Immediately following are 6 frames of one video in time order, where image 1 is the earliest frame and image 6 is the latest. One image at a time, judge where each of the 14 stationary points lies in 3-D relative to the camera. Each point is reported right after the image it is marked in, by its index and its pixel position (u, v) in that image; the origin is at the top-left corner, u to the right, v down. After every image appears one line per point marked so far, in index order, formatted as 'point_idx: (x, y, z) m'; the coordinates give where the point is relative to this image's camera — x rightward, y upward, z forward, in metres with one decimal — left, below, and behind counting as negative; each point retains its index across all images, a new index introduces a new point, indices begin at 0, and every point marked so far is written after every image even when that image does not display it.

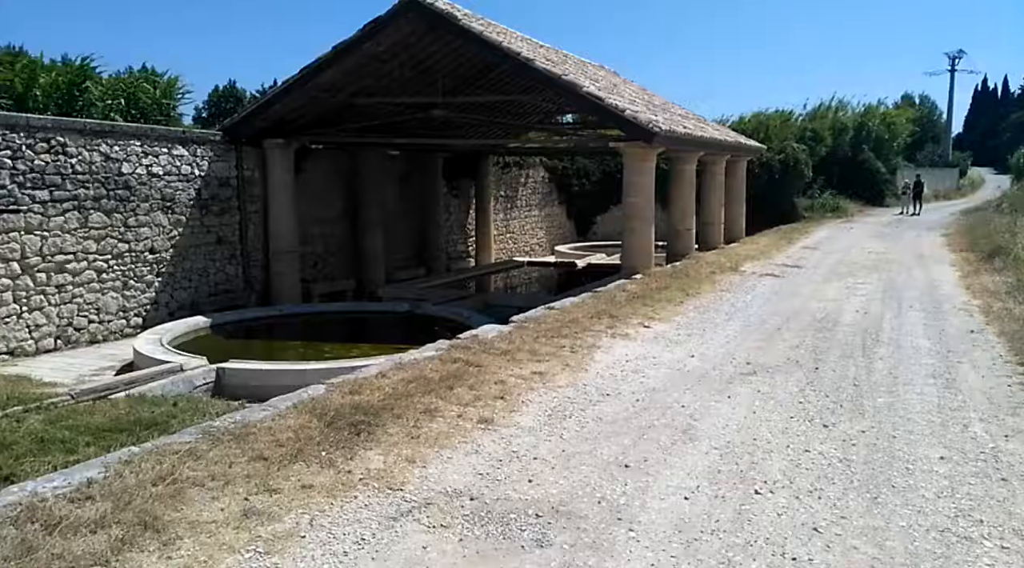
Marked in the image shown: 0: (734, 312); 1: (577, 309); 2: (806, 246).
0: (+2.1, -0.3, +7.8) m
1: (+0.6, -0.2, +7.3) m
2: (+5.7, +0.7, +16.2) m
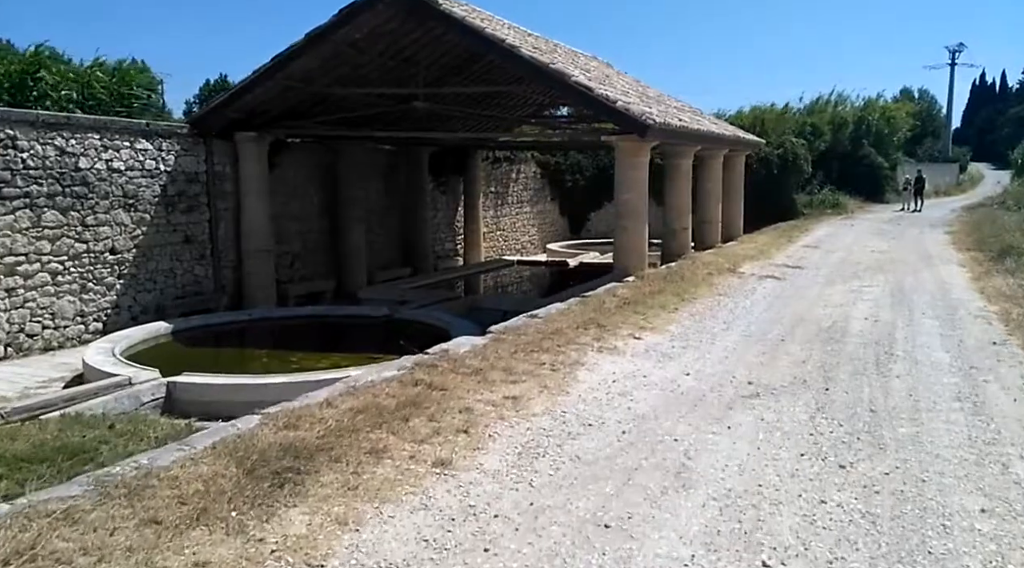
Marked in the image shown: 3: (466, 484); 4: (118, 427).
0: (+1.9, -0.3, +7.2) m
1: (+0.4, -0.3, +6.7) m
2: (+5.5, +0.7, +15.6) m
3: (-0.2, -0.8, +3.2) m
4: (-2.7, -1.0, +5.6) m
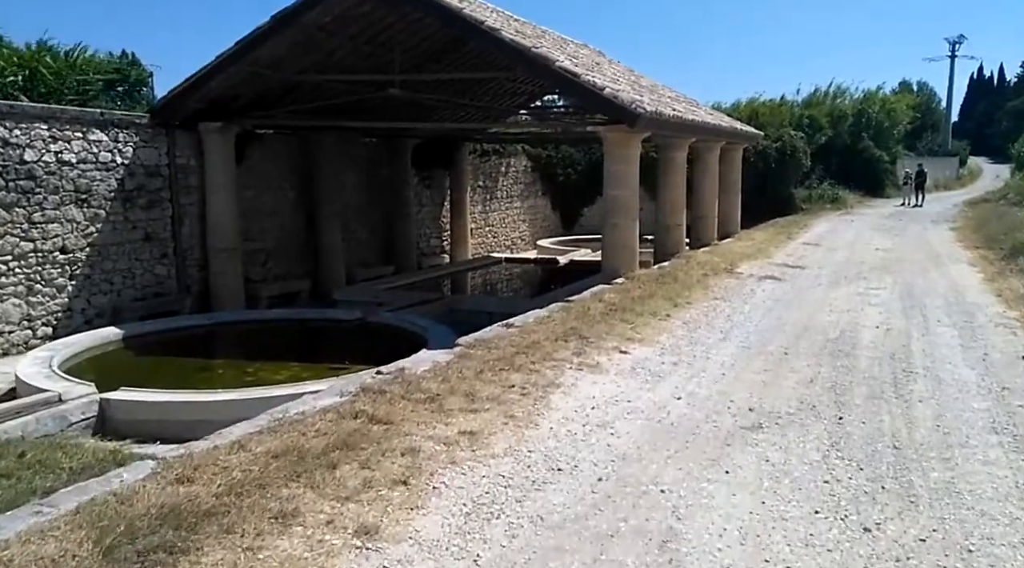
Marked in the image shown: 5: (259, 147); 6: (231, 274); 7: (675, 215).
0: (+1.7, -0.4, +6.5) m
1: (+0.2, -0.3, +6.0) m
2: (+5.3, +0.8, +14.9) m
3: (-0.4, -0.8, +2.5) m
4: (-2.9, -1.0, +4.9) m
5: (-3.8, +2.0, +12.4) m
6: (-3.9, +0.1, +11.4) m
7: (+2.4, +1.0, +12.3) m
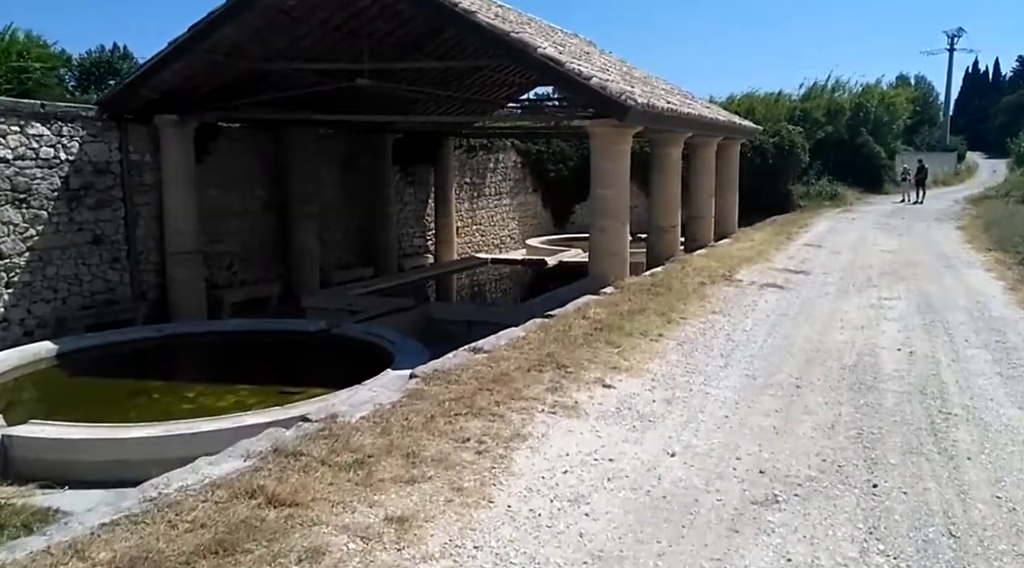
0: (+1.5, -0.5, +5.7) m
1: (0.0, -0.4, +5.1) m
2: (+5.0, +0.7, +14.1) m
3: (-0.5, -1.0, +1.6) m
4: (-3.1, -1.1, +4.1) m
5: (-4.0, +2.0, +11.5) m
6: (-4.1, 0.0, +10.6) m
7: (+2.2, +0.9, +11.4) m
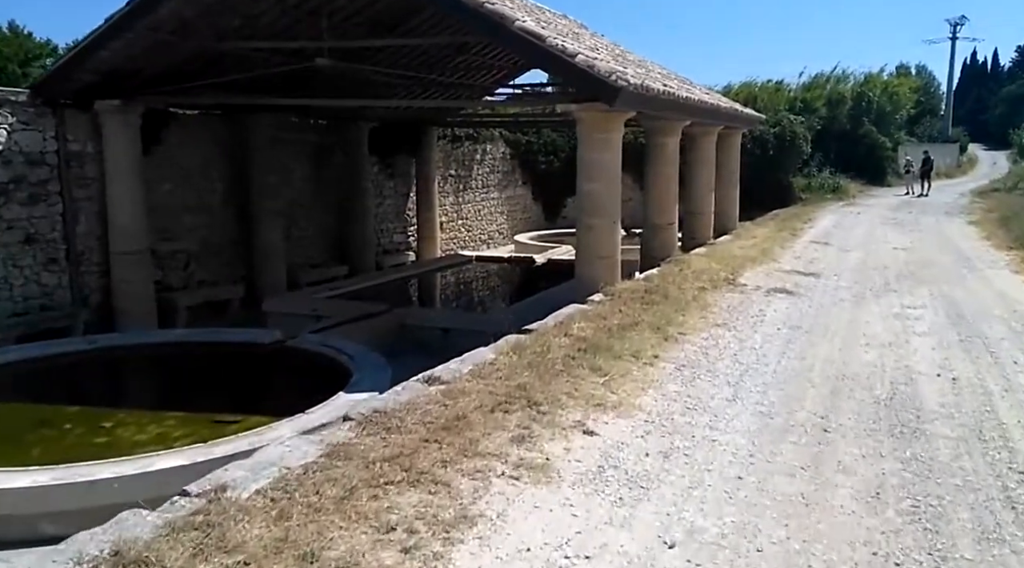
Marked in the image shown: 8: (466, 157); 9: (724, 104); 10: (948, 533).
0: (+1.3, -0.6, +4.8) m
1: (-0.2, -0.5, +4.2) m
2: (+4.8, +0.7, +13.1) m
3: (-0.7, -1.1, +0.7) m
4: (-3.3, -1.2, +3.1) m
5: (-4.2, +1.9, +10.5) m
6: (-4.3, 0.0, +9.6) m
7: (+1.9, +0.9, +10.5) m
8: (-1.0, +2.8, +18.0) m
9: (+2.9, +2.5, +11.4) m
10: (+1.5, -0.8, +2.8) m
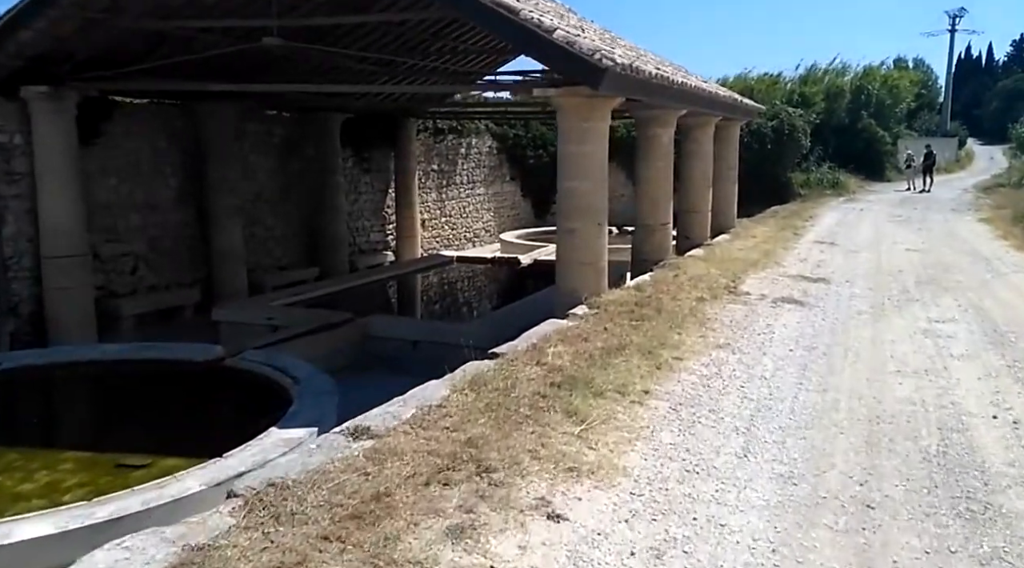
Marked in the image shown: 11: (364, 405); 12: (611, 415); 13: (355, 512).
0: (+1.1, -0.7, +3.8) m
1: (-0.4, -0.6, +3.2) m
2: (+4.5, +0.6, +12.2) m
3: (-0.9, -1.2, -0.3) m
4: (-3.5, -1.4, +2.1) m
5: (-4.5, +1.9, +9.5) m
6: (-4.6, -0.1, +8.6) m
7: (+1.7, +0.9, +9.5) m
8: (-1.3, +2.7, +17.0) m
9: (+2.6, +2.4, +10.4) m
10: (+1.3, -0.9, +1.9) m
11: (-1.2, -0.9, +6.4) m
12: (+0.5, -0.6, +3.9) m
13: (-0.5, -0.7, +2.7) m
